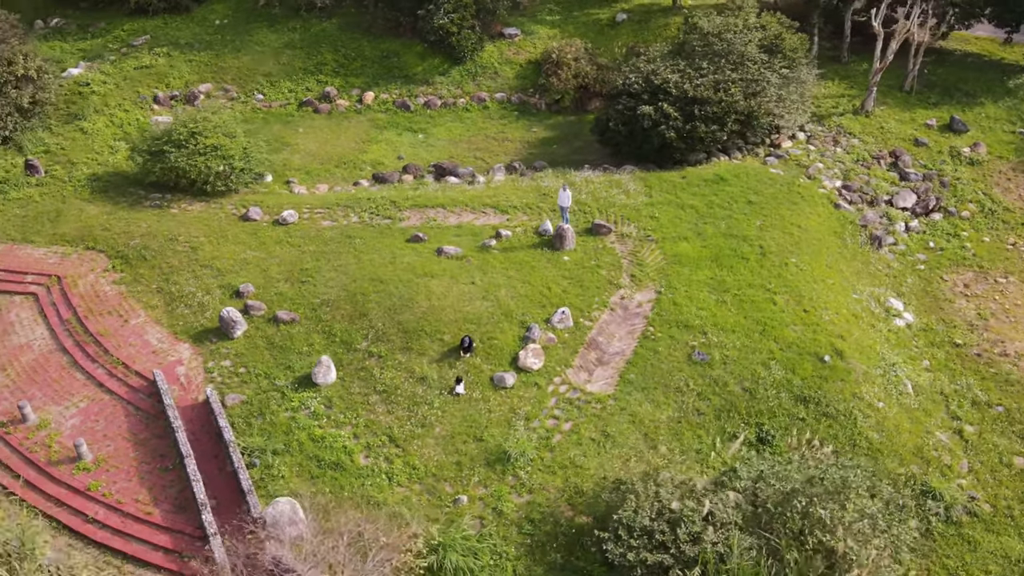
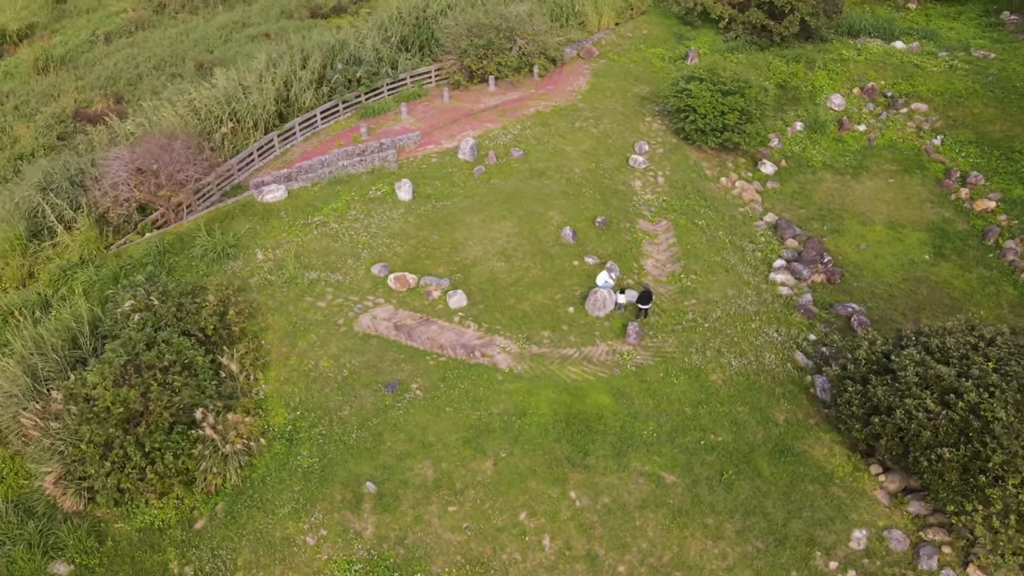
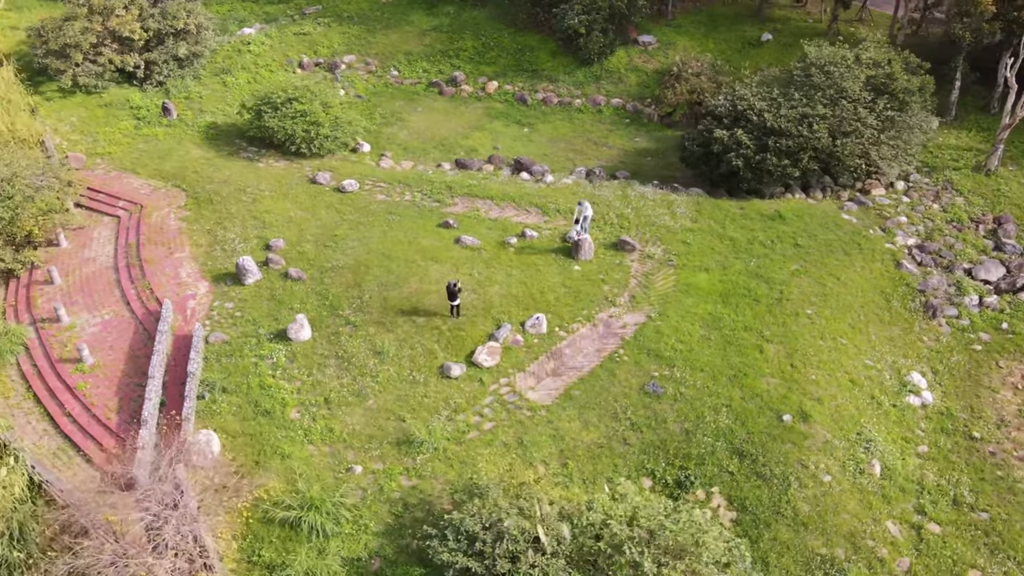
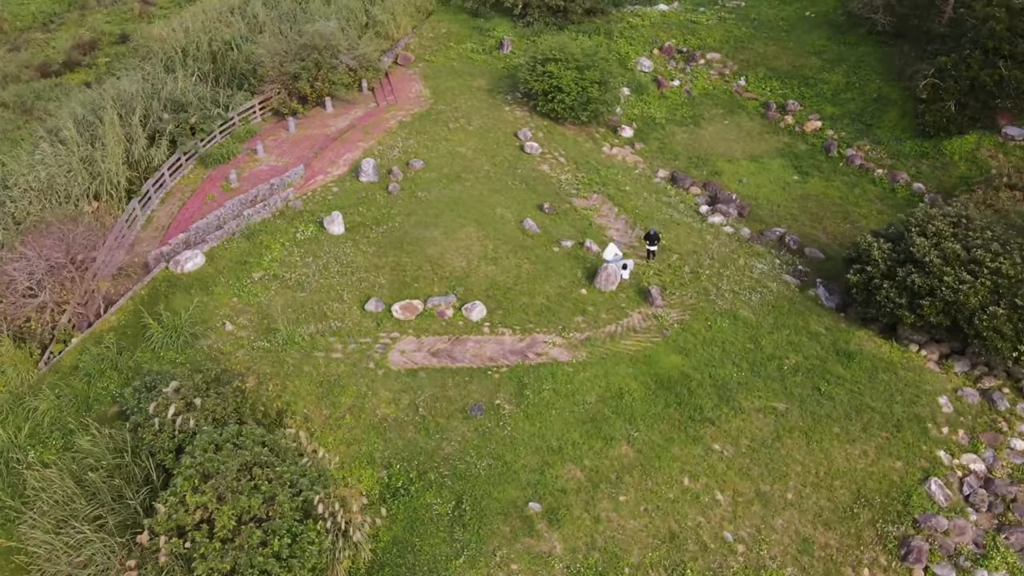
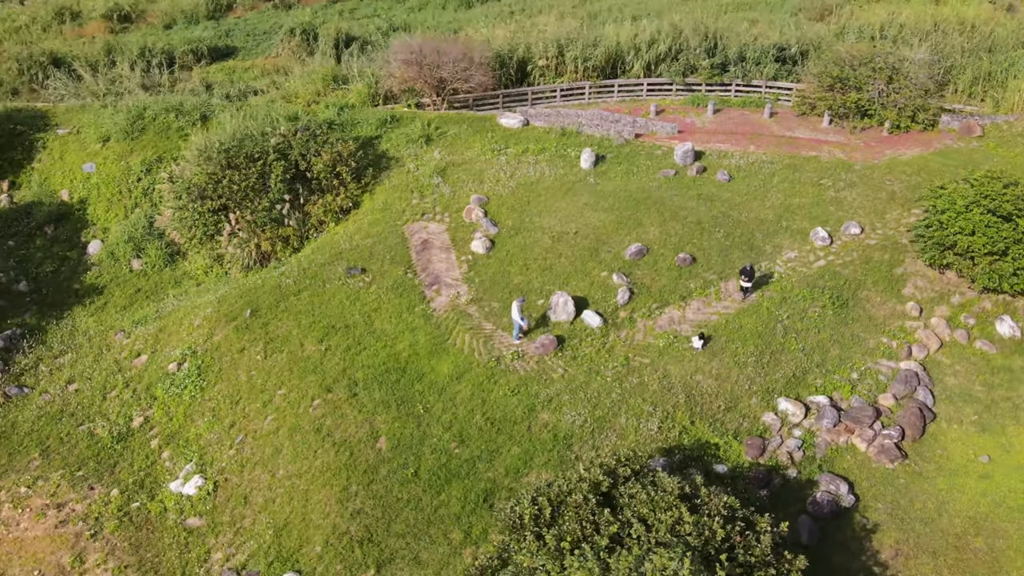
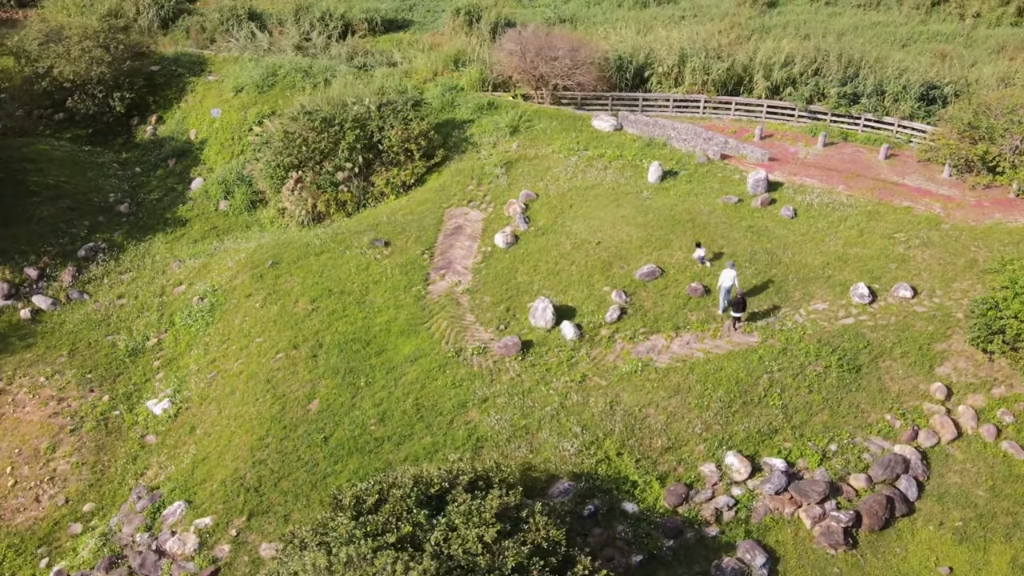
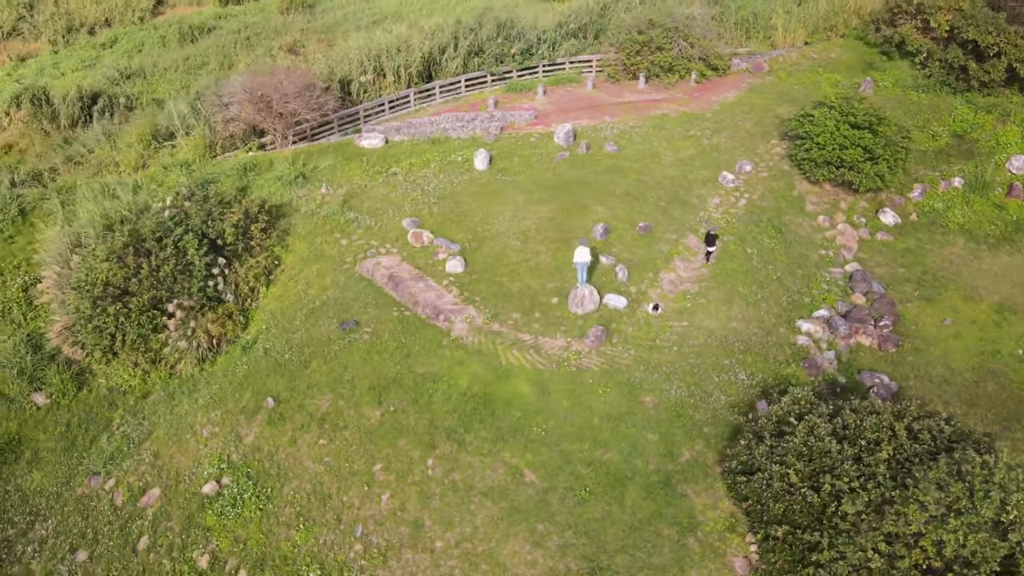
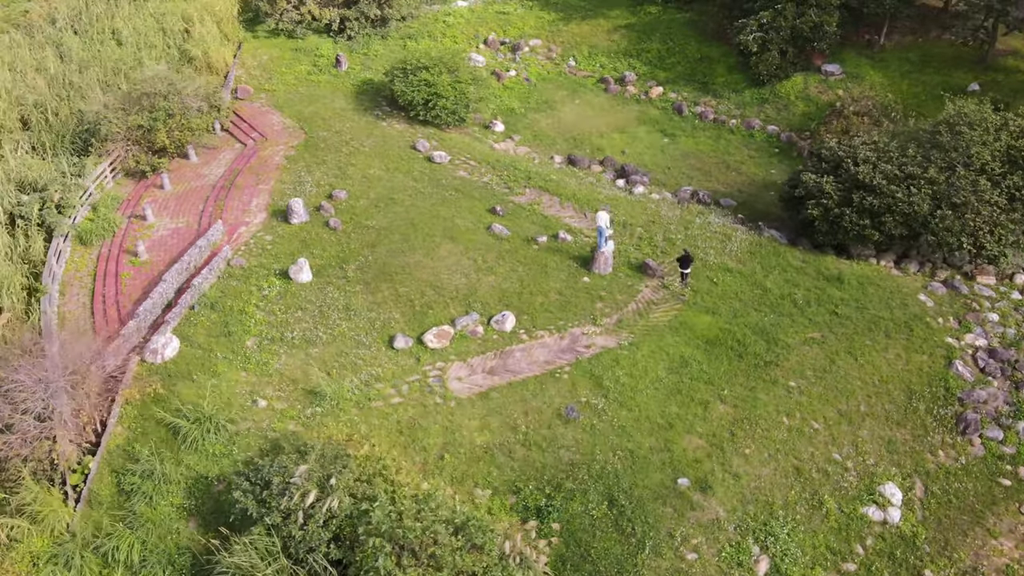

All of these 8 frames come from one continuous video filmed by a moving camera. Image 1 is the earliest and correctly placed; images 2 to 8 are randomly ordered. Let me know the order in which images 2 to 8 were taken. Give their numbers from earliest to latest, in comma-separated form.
3, 8, 4, 2, 7, 5, 6
